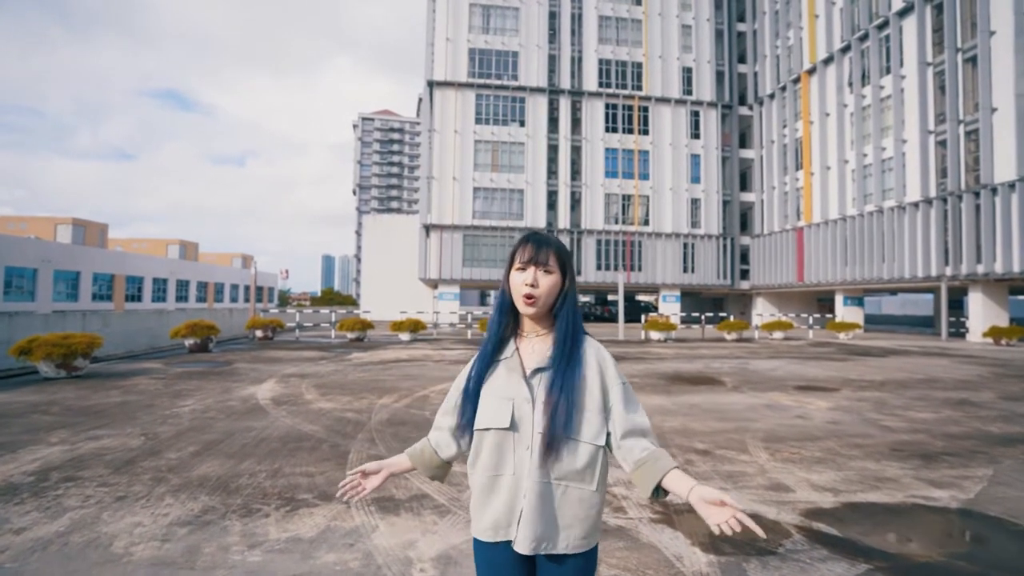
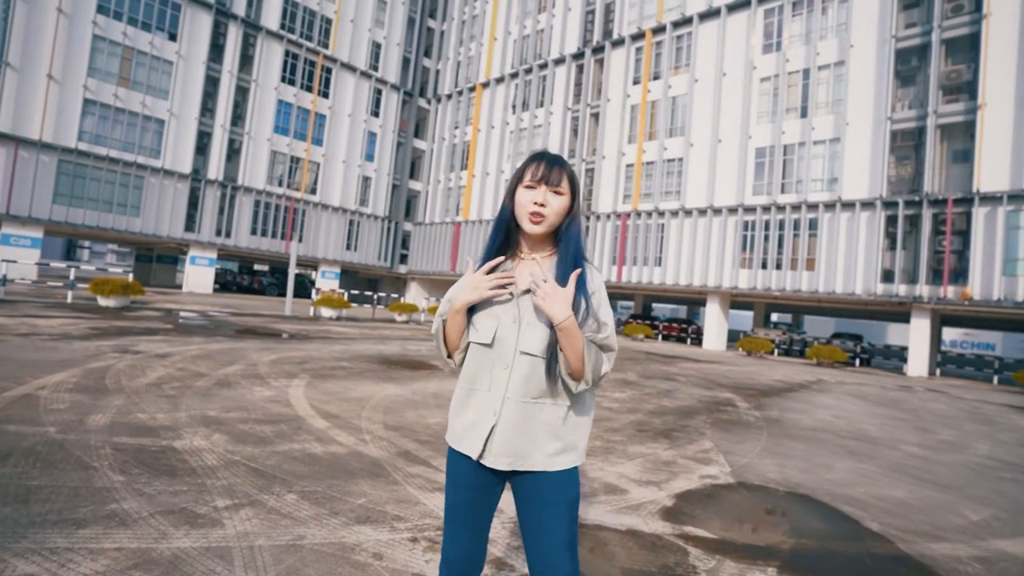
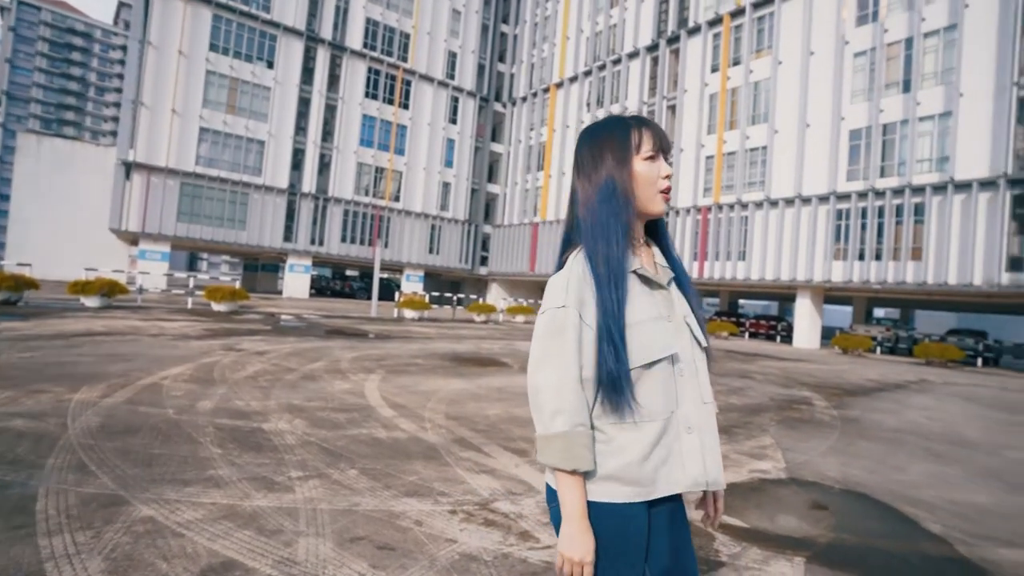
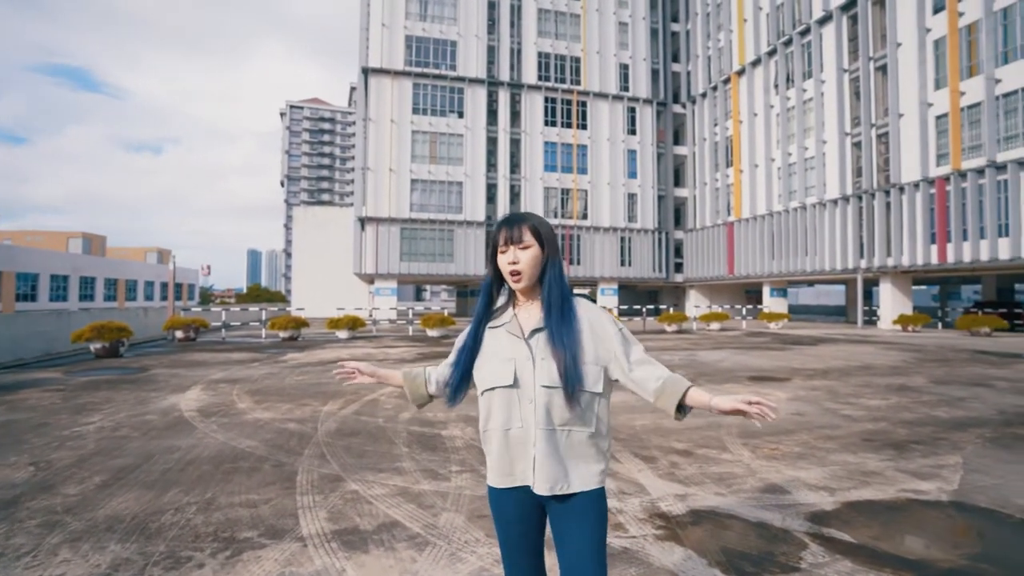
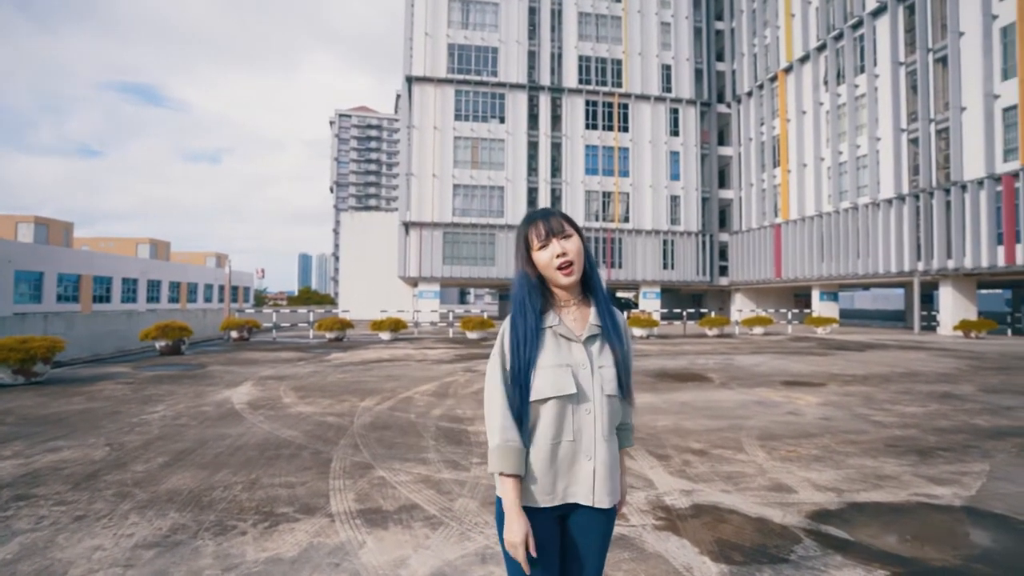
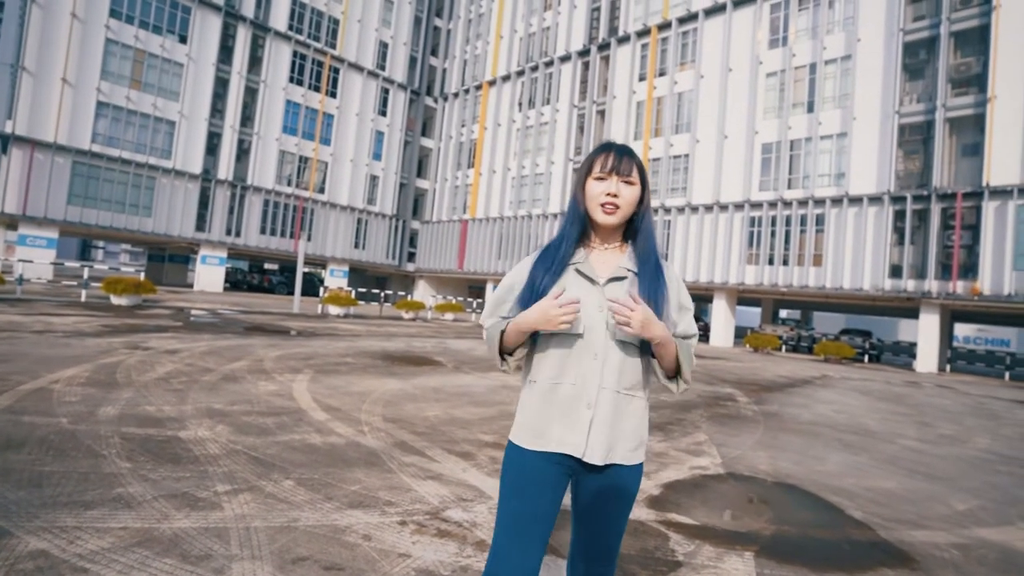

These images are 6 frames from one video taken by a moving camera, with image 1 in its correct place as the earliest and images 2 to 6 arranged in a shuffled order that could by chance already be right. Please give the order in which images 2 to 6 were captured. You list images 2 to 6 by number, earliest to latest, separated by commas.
5, 4, 3, 6, 2
